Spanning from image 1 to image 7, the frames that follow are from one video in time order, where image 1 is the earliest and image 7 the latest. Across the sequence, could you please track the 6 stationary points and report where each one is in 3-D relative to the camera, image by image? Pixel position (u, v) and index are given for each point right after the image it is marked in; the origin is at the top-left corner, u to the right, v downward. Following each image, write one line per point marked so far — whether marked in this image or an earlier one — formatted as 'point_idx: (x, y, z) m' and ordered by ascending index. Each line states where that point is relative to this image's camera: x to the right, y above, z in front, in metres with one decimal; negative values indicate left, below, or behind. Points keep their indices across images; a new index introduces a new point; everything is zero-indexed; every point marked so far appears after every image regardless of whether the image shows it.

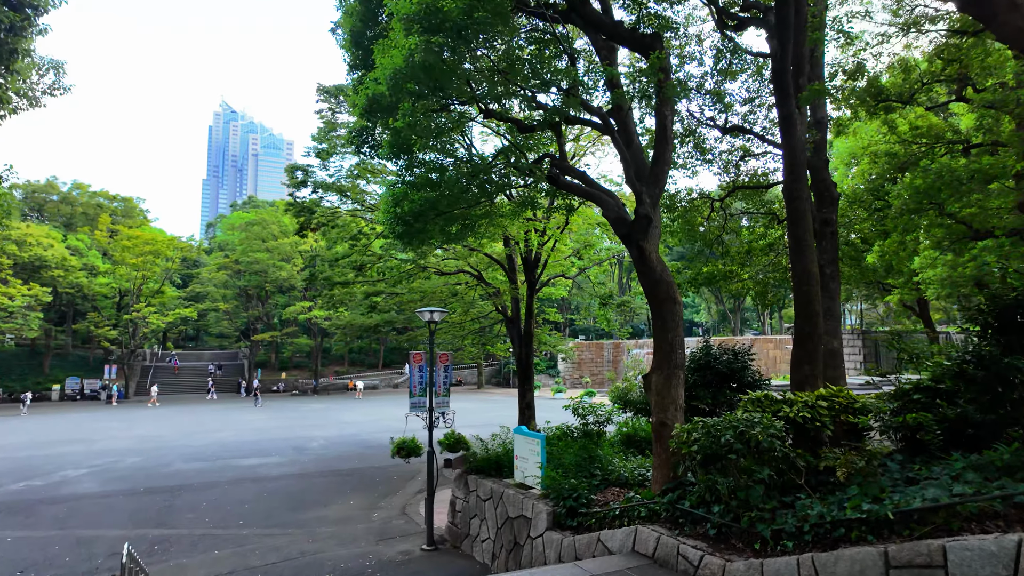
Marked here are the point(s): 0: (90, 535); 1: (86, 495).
0: (-5.7, -3.4, +8.1) m
1: (-7.5, -3.7, +10.6) m
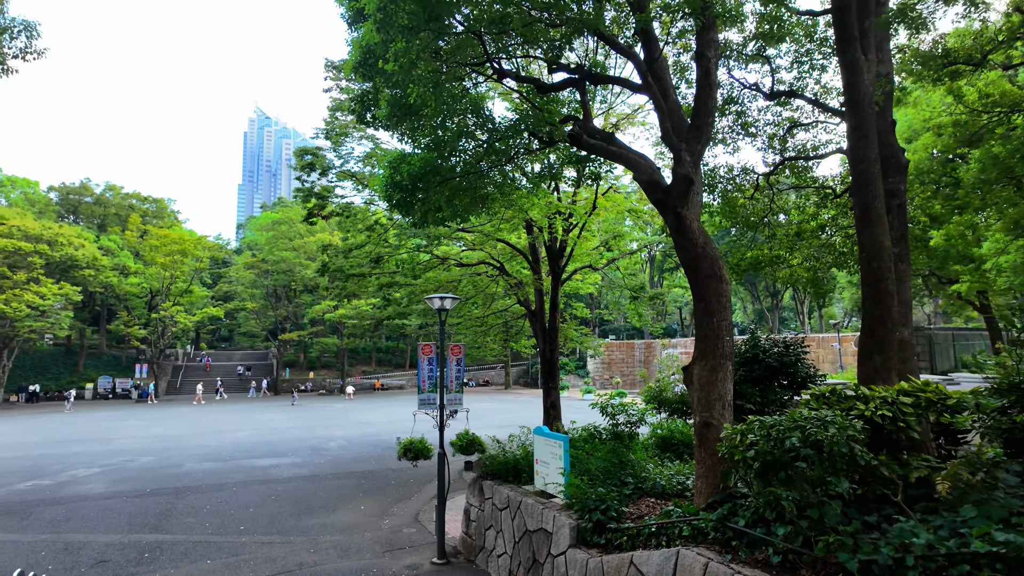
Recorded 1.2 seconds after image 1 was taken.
0: (-5.5, -3.2, +7.6) m
1: (-7.1, -3.5, +10.1) m
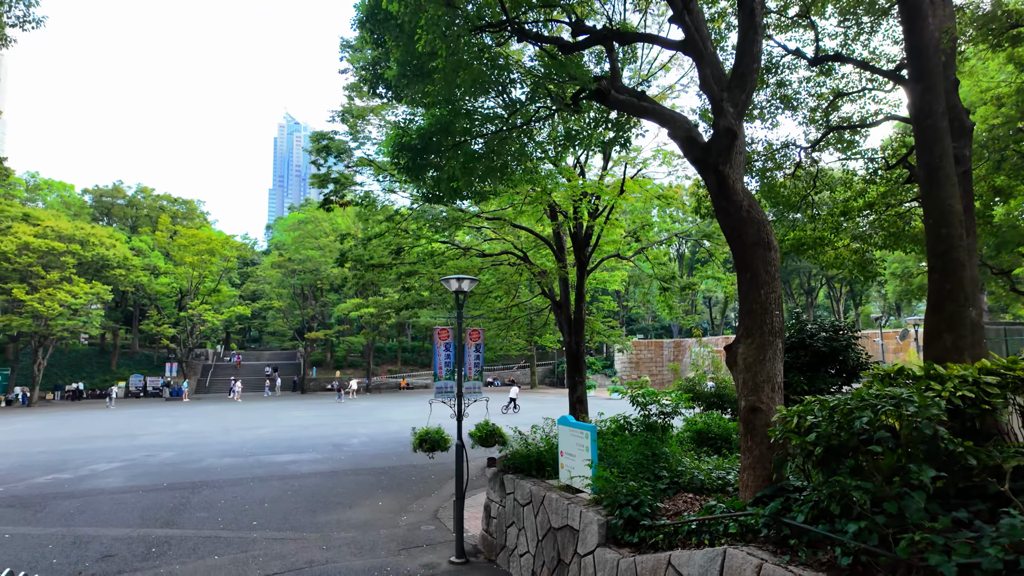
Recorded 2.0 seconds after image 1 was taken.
0: (-5.2, -3.0, +7.3) m
1: (-6.7, -3.3, +9.9) m
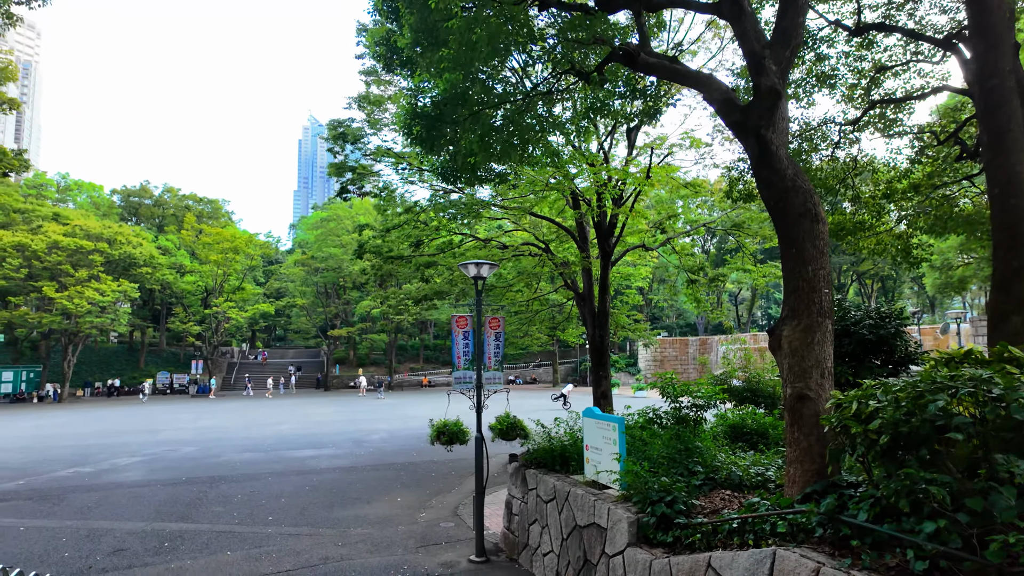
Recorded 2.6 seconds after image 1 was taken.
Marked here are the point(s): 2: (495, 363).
0: (-4.9, -2.9, +7.2) m
1: (-6.4, -3.2, +9.9) m
2: (-0.2, -0.8, +6.7) m
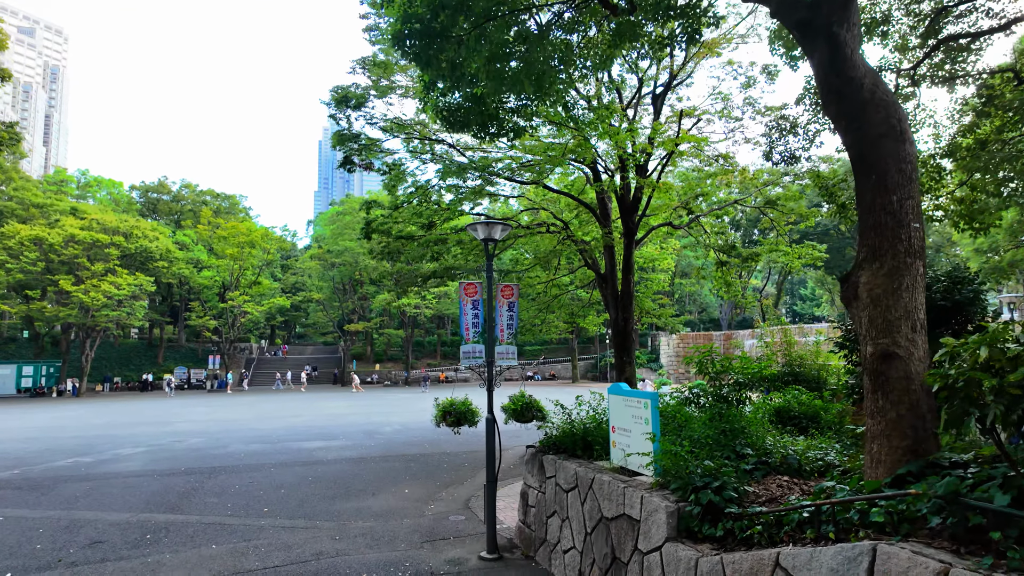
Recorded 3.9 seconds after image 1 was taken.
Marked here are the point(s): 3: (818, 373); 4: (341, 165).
0: (-4.7, -2.6, +6.6) m
1: (-6.1, -2.9, +9.3) m
2: (0.0, -0.5, +6.0) m
3: (+3.8, -1.1, +7.5) m
4: (-2.7, +1.9, +9.4) m
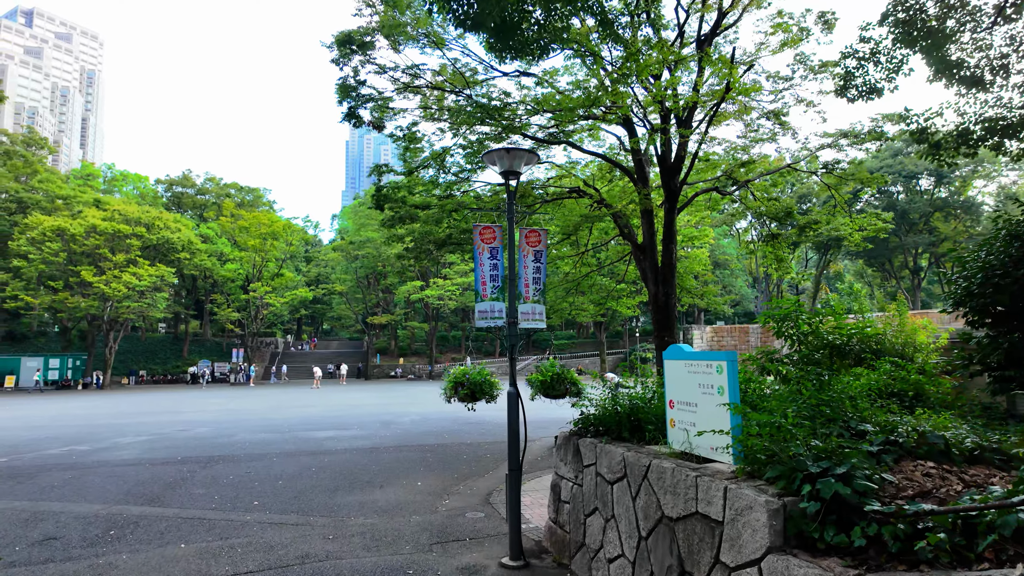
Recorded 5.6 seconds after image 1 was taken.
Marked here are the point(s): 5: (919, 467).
0: (-4.4, -2.2, +5.8) m
1: (-5.7, -2.5, +8.6) m
2: (+0.2, -0.1, +4.9) m
3: (+4.1, -0.6, +6.3) m
4: (-2.3, +2.3, +8.4) m
5: (+1.8, -0.8, +2.7) m
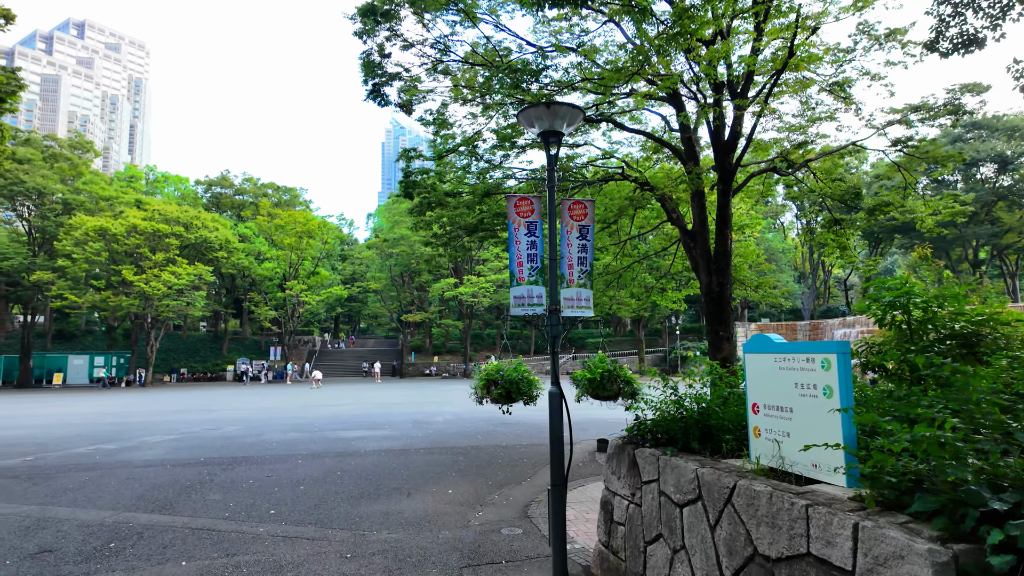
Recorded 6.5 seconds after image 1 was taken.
0: (-4.1, -2.1, +5.4) m
1: (-5.2, -2.4, +8.2) m
2: (+0.5, 0.0, +4.2) m
3: (+4.5, -0.5, +5.3) m
4: (-1.8, +2.5, +7.9) m
5: (+2.0, -0.7, +1.9) m
